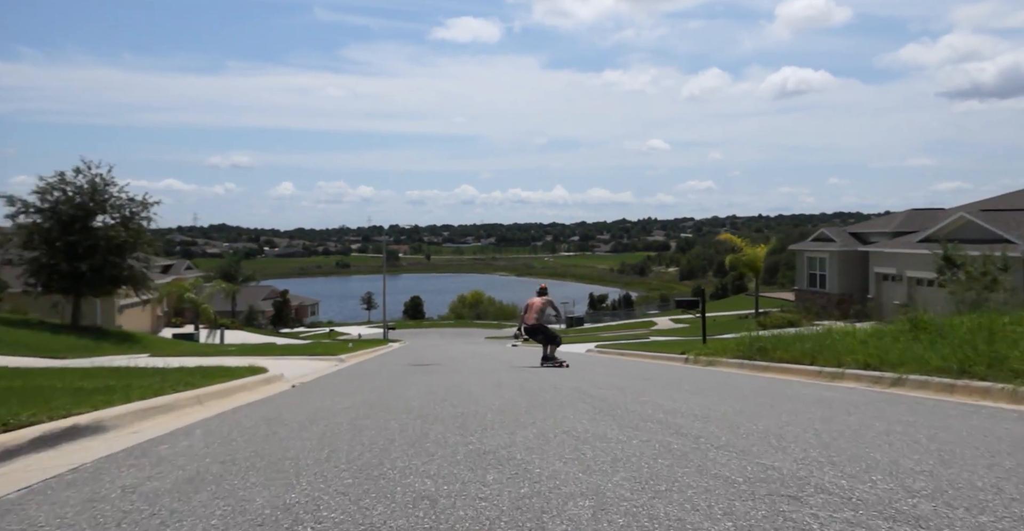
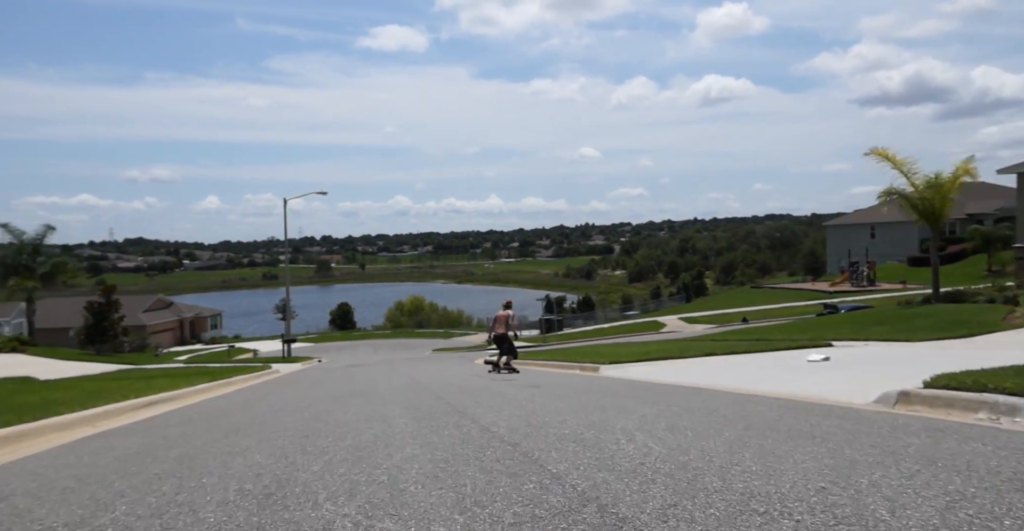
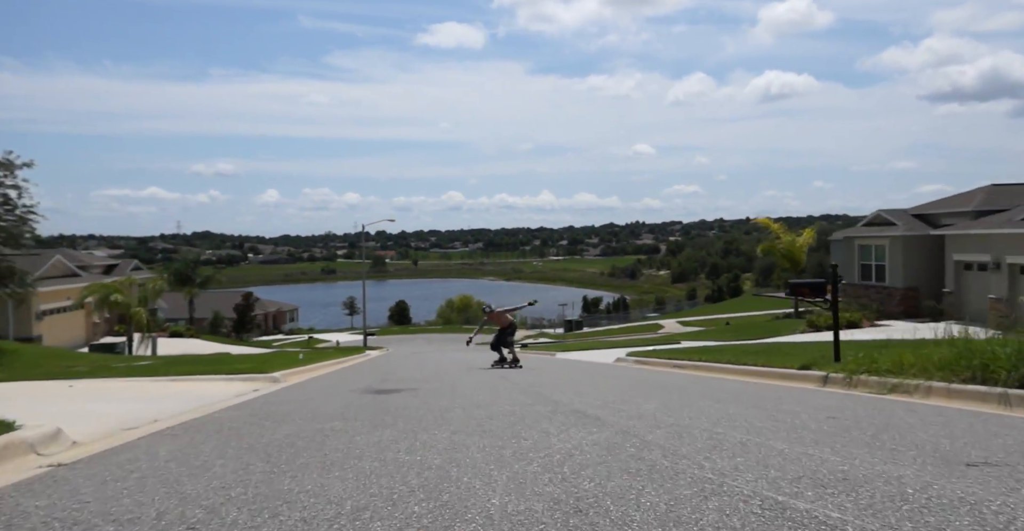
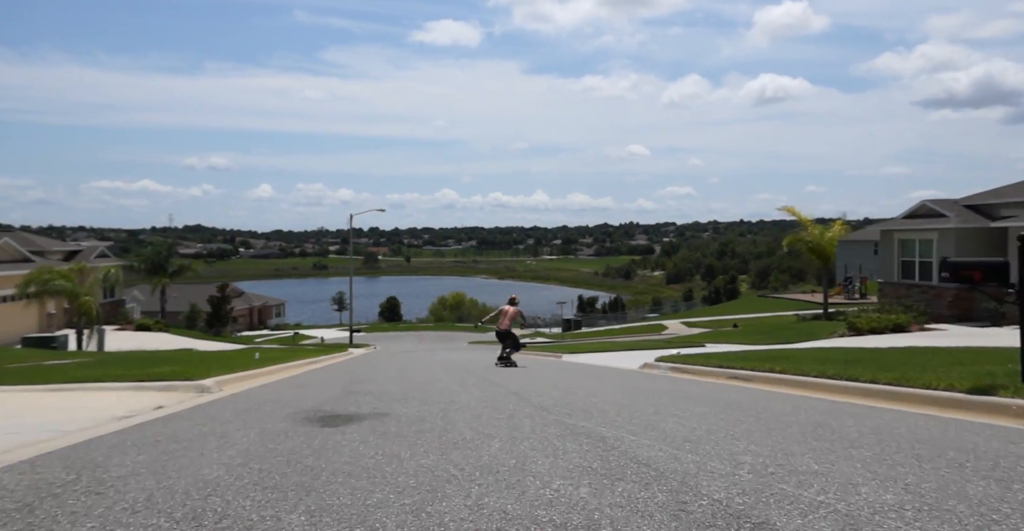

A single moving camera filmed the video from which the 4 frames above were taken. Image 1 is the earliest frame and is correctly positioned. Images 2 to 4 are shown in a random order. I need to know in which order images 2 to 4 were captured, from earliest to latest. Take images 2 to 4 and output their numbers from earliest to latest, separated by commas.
3, 4, 2
